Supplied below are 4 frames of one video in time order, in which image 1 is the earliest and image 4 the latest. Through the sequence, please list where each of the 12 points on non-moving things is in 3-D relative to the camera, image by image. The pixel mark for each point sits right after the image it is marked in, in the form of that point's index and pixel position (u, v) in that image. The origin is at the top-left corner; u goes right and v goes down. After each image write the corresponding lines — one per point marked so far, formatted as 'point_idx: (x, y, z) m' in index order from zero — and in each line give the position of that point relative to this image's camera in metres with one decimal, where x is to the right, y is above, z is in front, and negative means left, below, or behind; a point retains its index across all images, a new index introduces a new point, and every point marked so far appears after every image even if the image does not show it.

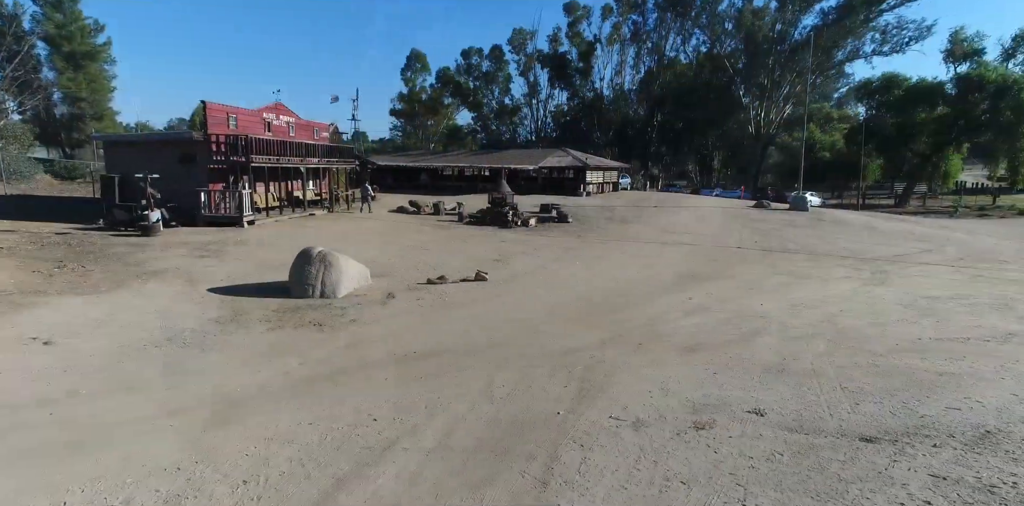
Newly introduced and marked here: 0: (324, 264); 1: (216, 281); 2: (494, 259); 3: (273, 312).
0: (-3.5, -0.2, +9.7) m
1: (-5.8, -0.5, +10.4) m
2: (-0.5, -0.2, +14.7) m
3: (-3.9, -0.9, +8.6) m
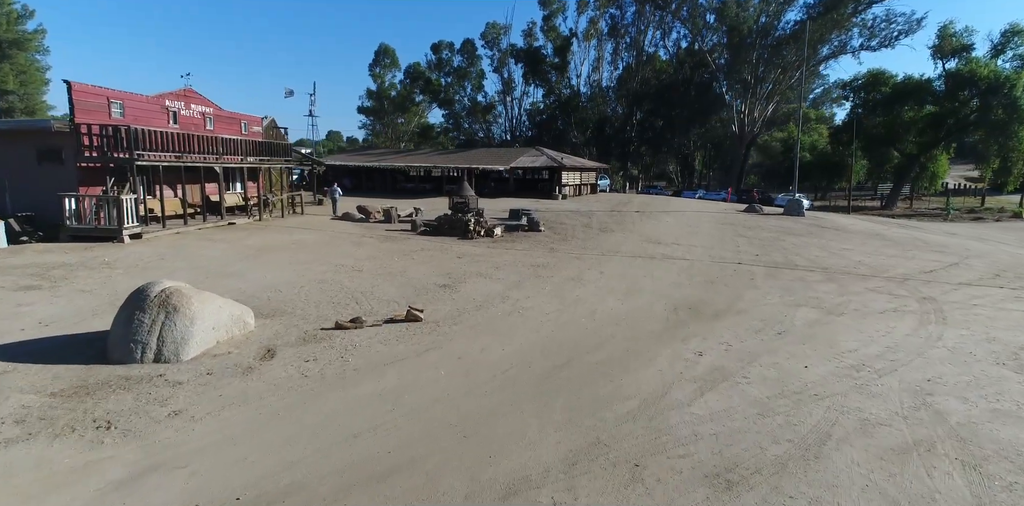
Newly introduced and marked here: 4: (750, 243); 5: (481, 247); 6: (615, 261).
0: (-4.3, -0.7, +6.5) m
1: (-6.7, -1.1, +7.1) m
2: (-1.5, -0.7, +11.6) m
3: (-4.7, -1.5, +5.4) m
4: (+8.5, +0.3, +18.9) m
5: (-1.0, +0.2, +16.8) m
6: (+3.0, -0.3, +15.4) m
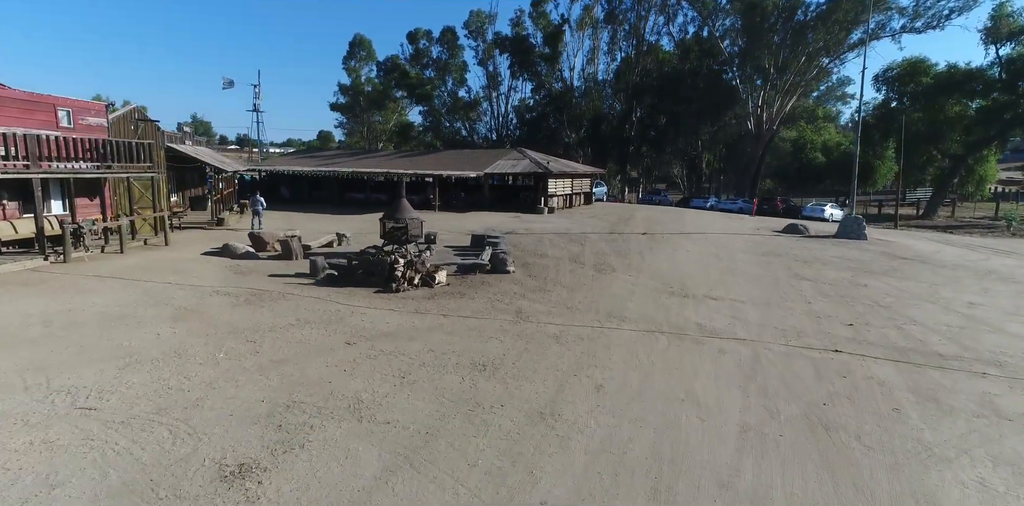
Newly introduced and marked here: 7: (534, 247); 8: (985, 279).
0: (-5.4, -2.0, -0.1) m
1: (-7.8, -2.4, +0.5) m
2: (-2.6, -2.0, +5.1) m
3: (-5.8, -2.8, -1.2) m
4: (+7.3, -1.0, +12.5) m
5: (-2.1, -1.2, +10.2) m
6: (+1.8, -1.6, +8.9) m
7: (+0.8, +0.2, +17.2) m
8: (+12.8, -0.7, +14.2) m
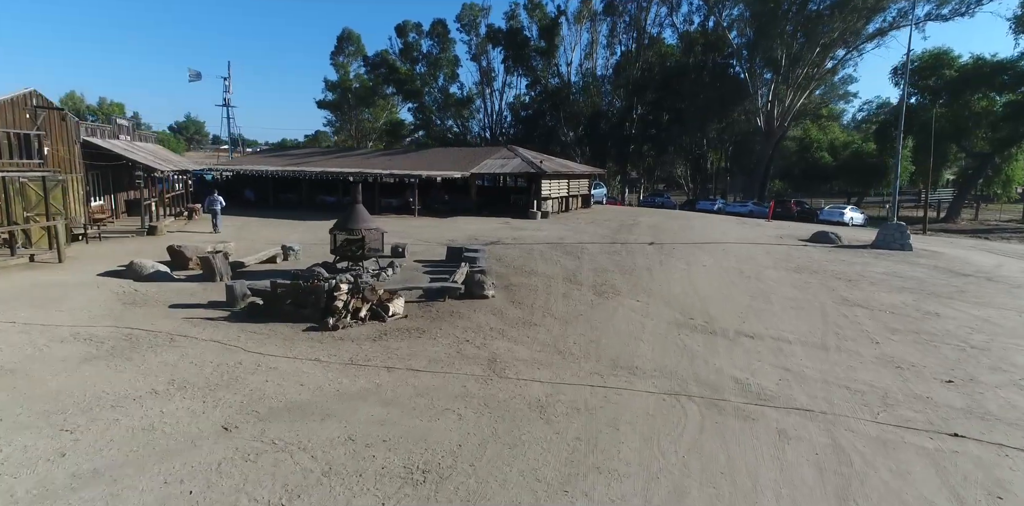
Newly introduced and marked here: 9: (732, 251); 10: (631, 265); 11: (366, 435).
0: (-5.8, -2.4, -3.0) m
1: (-8.2, -2.8, -2.4) m
2: (-3.1, -2.4, +2.2) m
3: (-6.2, -3.2, -4.1) m
4: (+6.9, -1.4, +9.6) m
5: (-2.6, -1.6, +7.3) m
6: (+1.4, -2.0, +6.0) m
7: (+0.3, -0.2, +14.4) m
8: (+12.3, -1.1, +11.4) m
9: (+7.0, +0.1, +16.8) m
10: (+3.3, -0.3, +14.4) m
11: (-1.6, -1.9, +5.8) m
